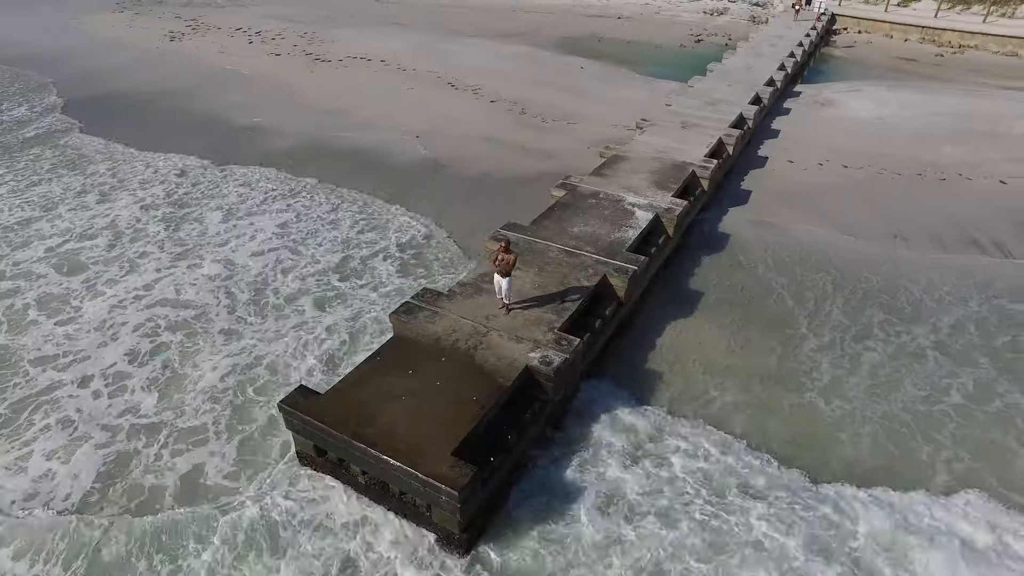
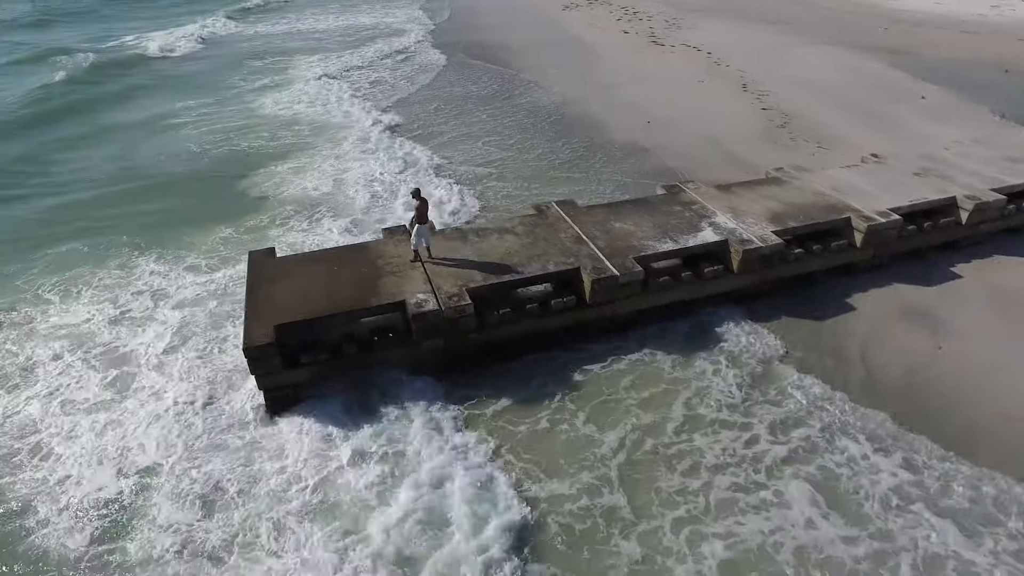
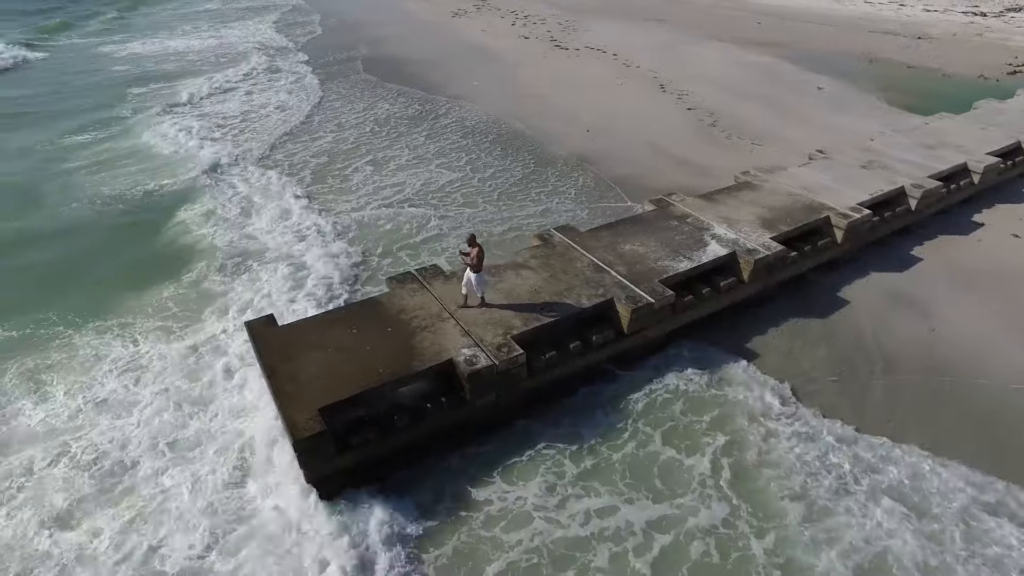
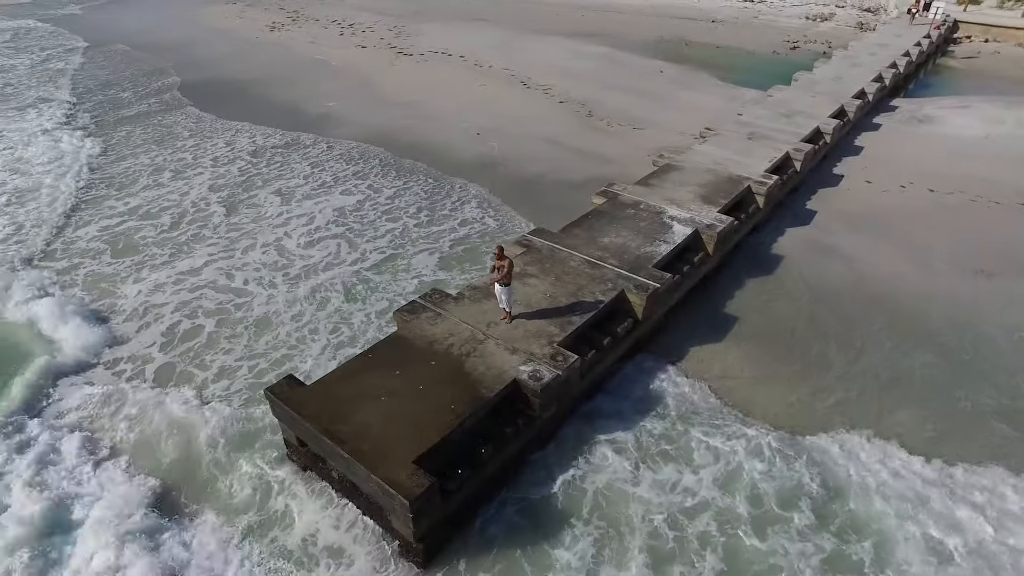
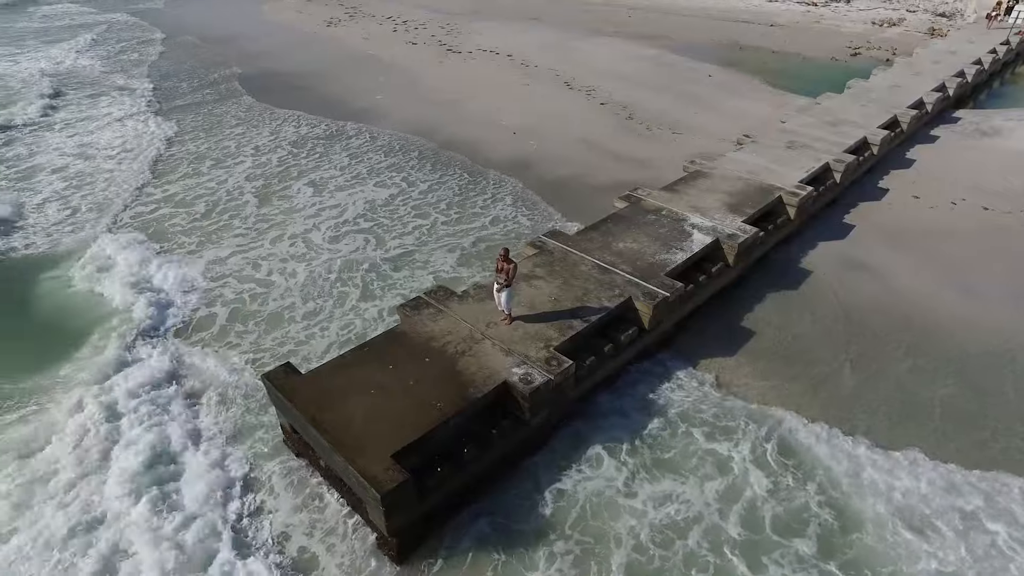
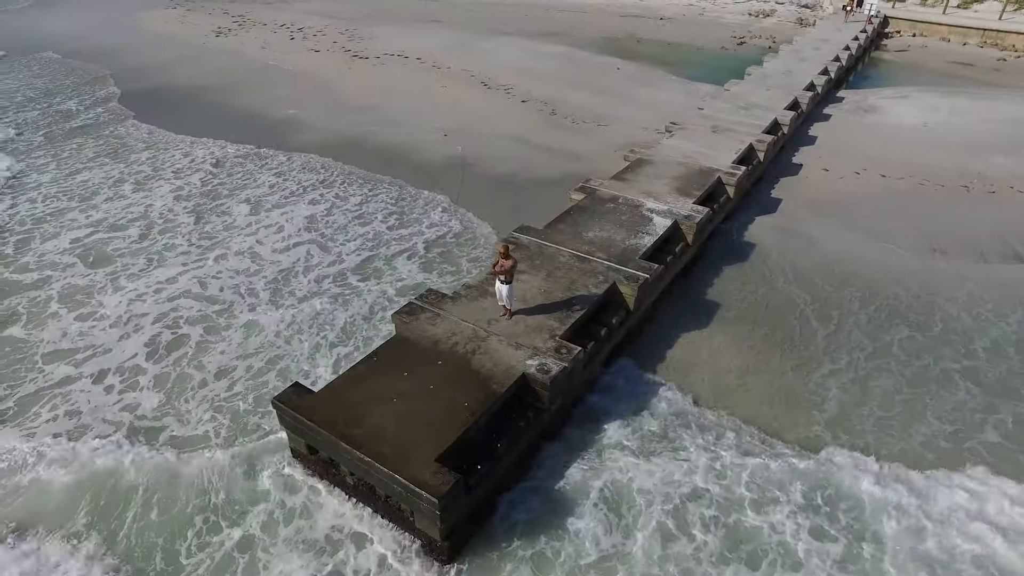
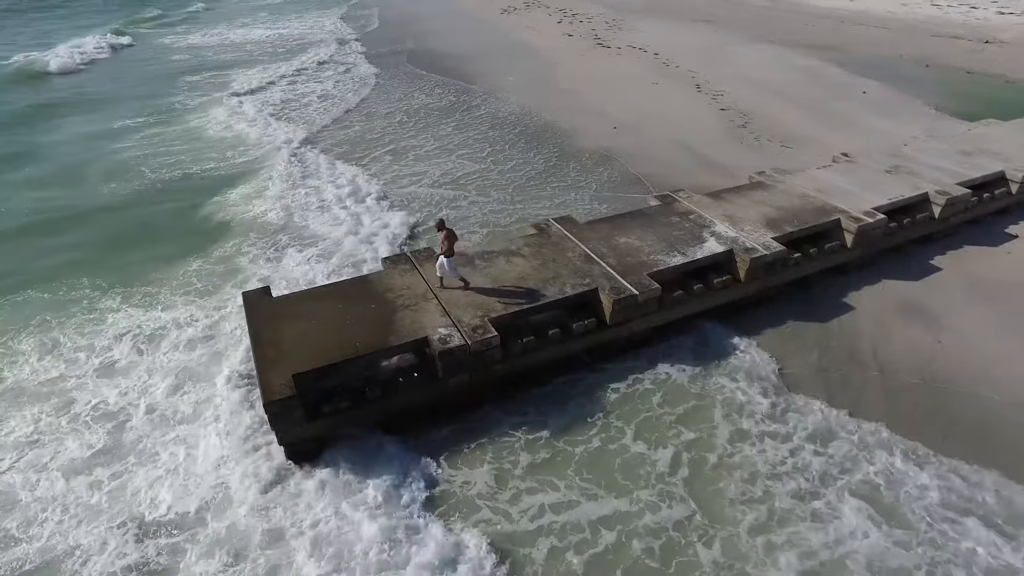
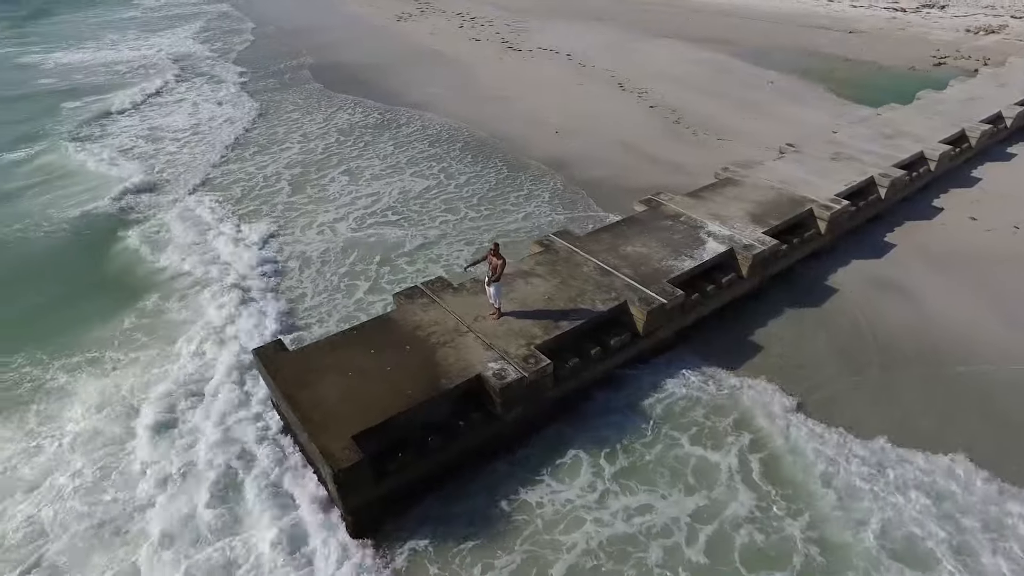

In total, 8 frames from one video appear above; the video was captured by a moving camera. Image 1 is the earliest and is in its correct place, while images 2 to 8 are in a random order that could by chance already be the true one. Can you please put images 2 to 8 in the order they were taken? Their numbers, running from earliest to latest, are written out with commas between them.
6, 4, 5, 8, 3, 7, 2
